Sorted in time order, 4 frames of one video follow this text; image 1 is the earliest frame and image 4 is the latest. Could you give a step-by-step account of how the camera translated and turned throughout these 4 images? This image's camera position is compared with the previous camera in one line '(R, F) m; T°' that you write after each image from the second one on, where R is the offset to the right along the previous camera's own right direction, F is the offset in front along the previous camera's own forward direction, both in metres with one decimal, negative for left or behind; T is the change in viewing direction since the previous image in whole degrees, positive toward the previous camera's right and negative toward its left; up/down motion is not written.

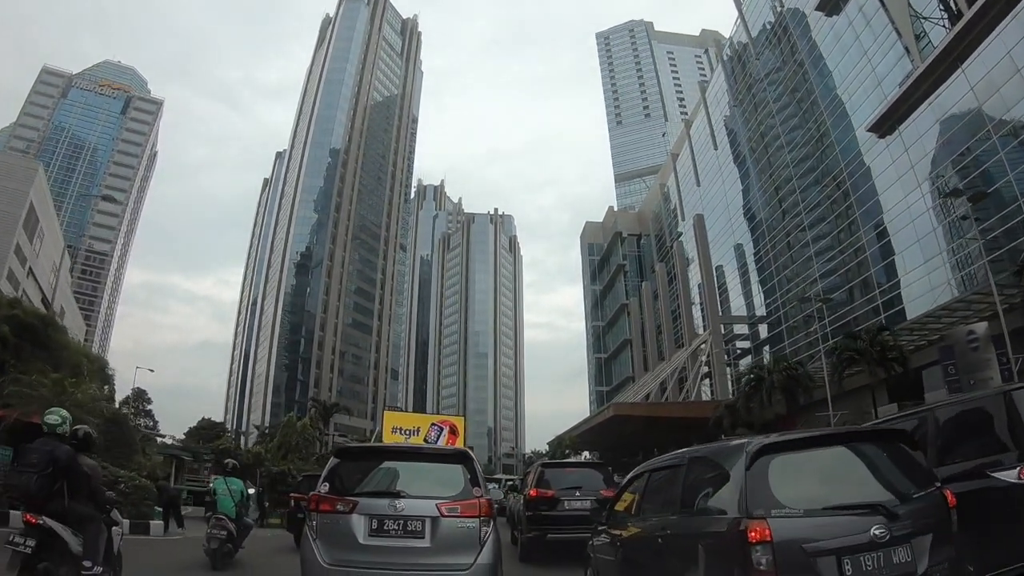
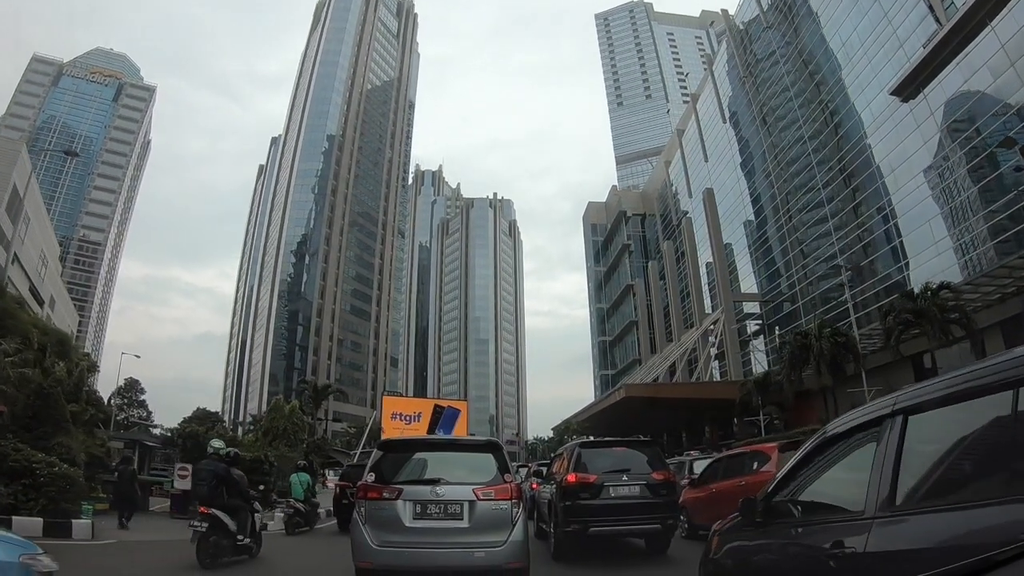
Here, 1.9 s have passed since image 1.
(-0.2, +1.5) m; 0°
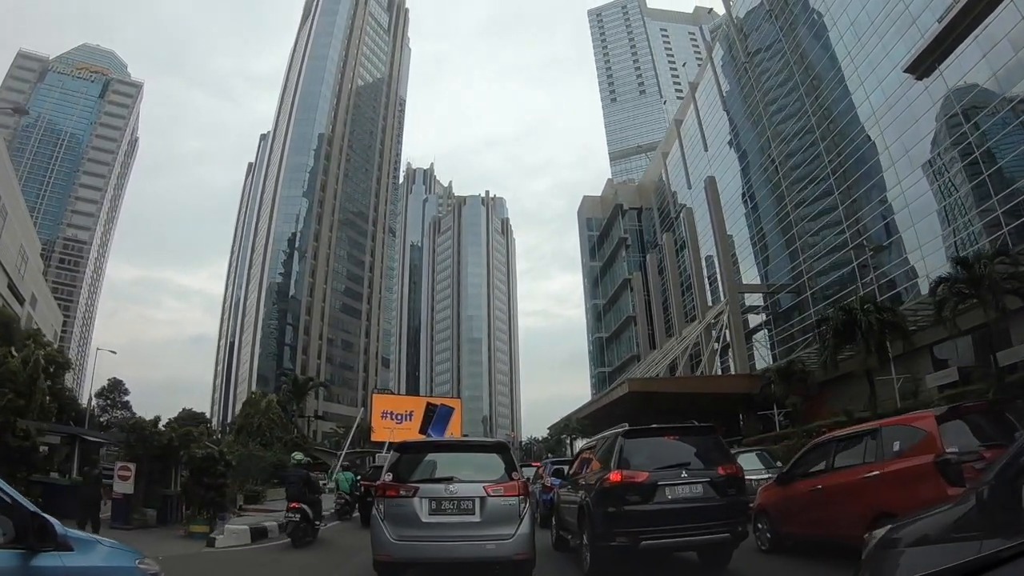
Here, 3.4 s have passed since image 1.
(-0.2, +1.3) m; +1°
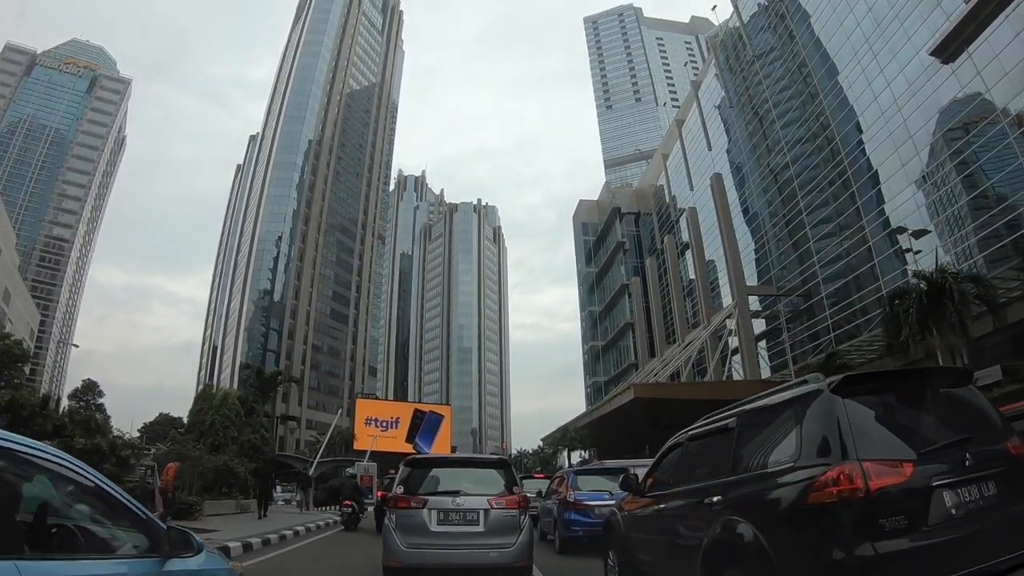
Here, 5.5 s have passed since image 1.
(-0.2, +1.9) m; +1°
